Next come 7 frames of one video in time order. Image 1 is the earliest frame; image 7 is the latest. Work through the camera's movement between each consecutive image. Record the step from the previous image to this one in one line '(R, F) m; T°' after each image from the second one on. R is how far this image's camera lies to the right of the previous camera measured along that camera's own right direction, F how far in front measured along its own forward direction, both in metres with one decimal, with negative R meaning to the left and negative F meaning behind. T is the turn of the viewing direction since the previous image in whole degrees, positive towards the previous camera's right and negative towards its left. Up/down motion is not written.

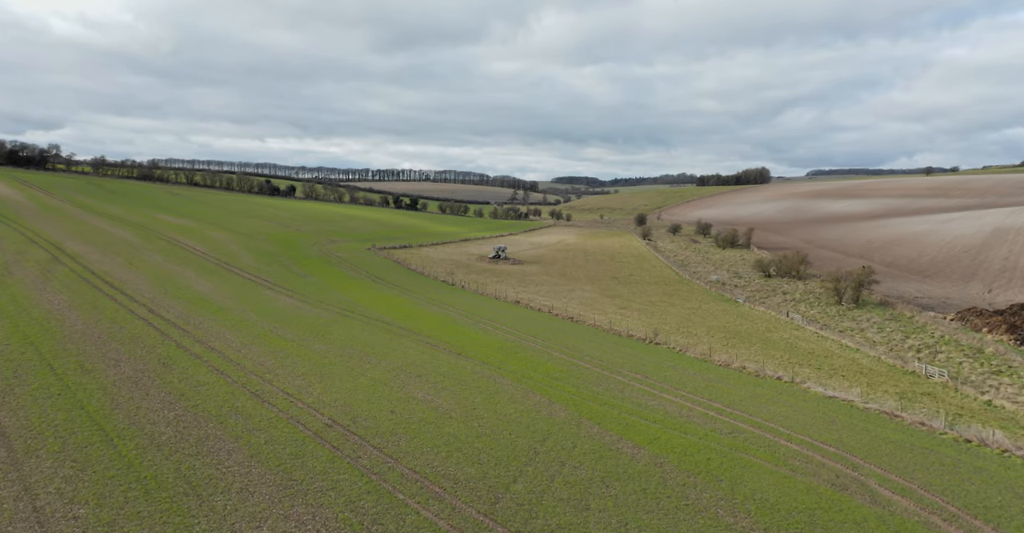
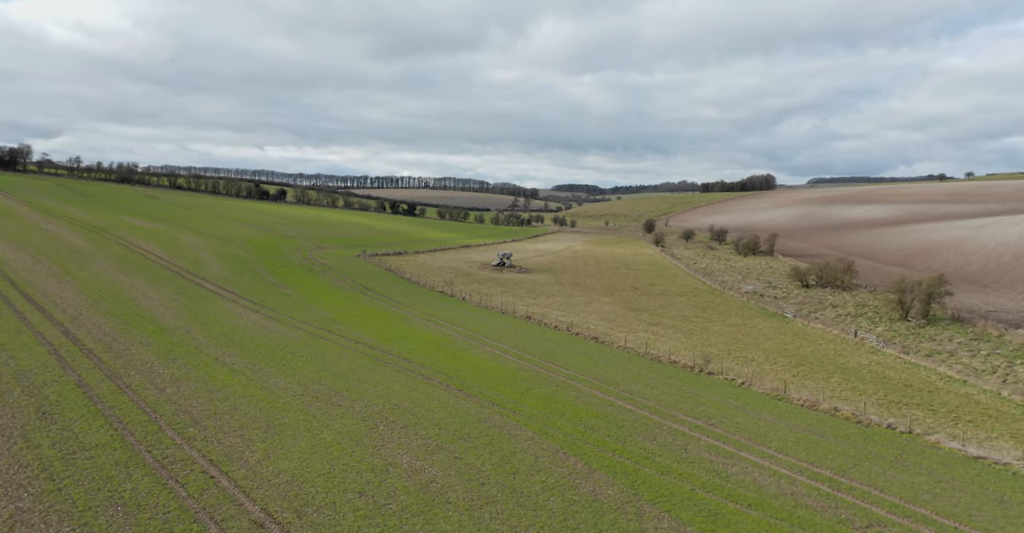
(-0.9, +10.8) m; 0°
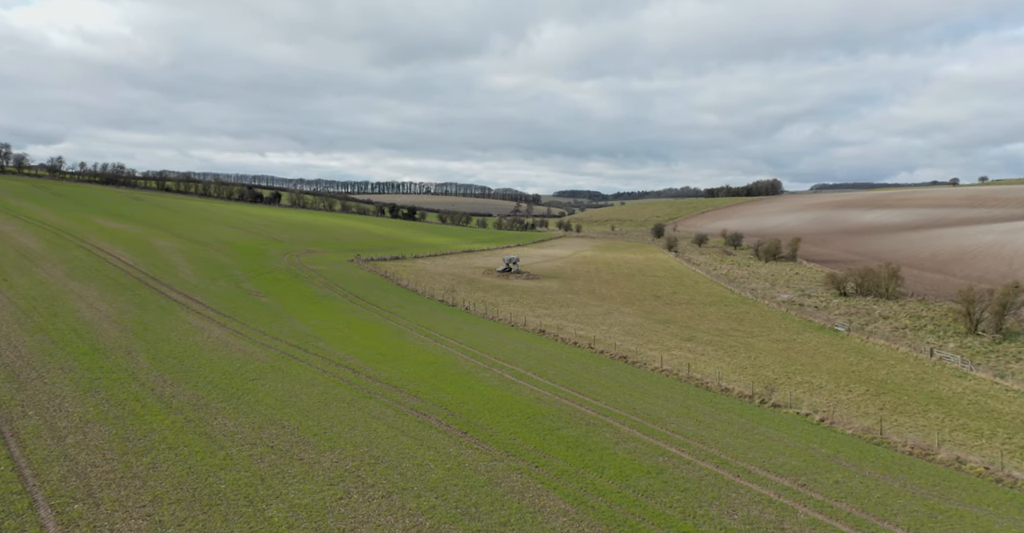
(-0.7, +8.1) m; 0°
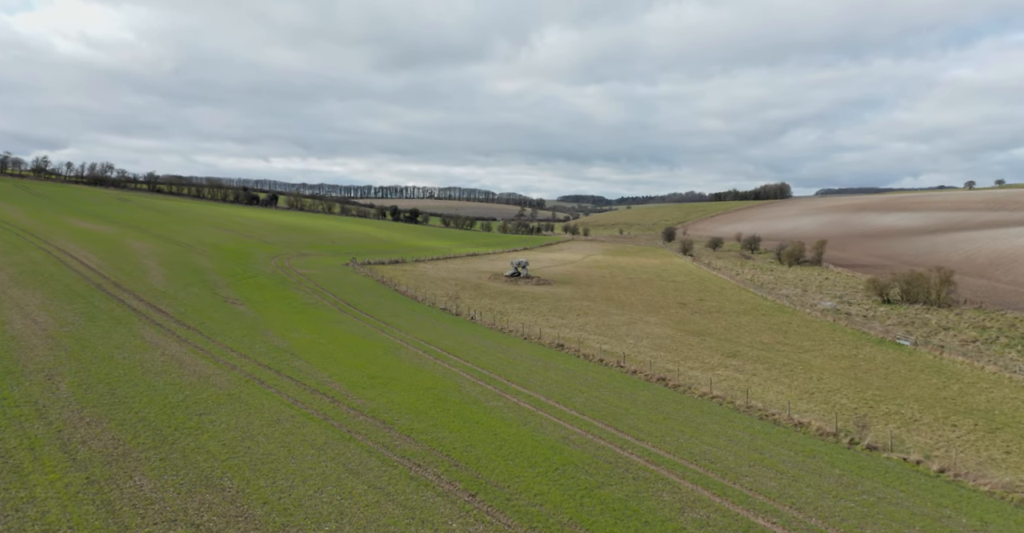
(-0.7, +7.2) m; 0°
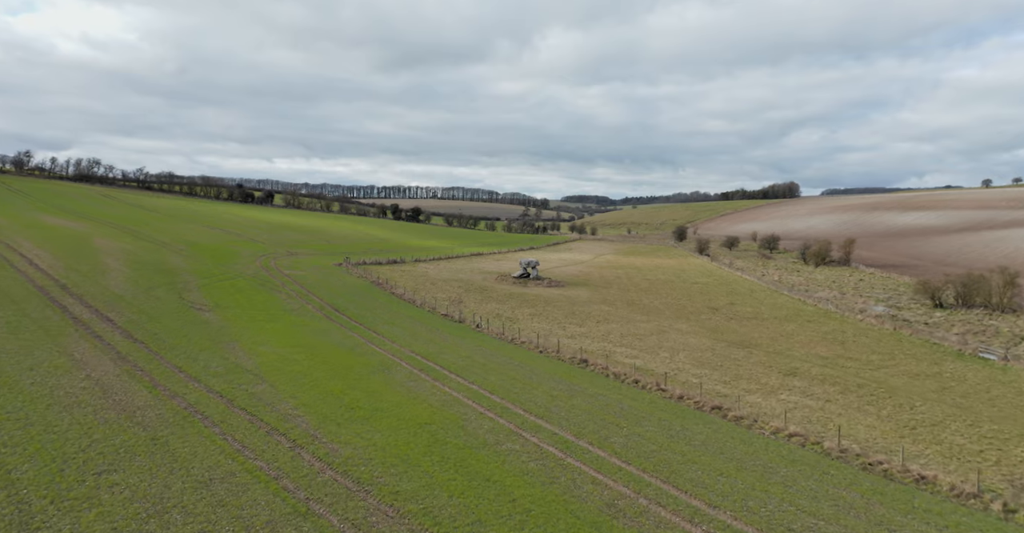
(-0.6, +7.3) m; 0°
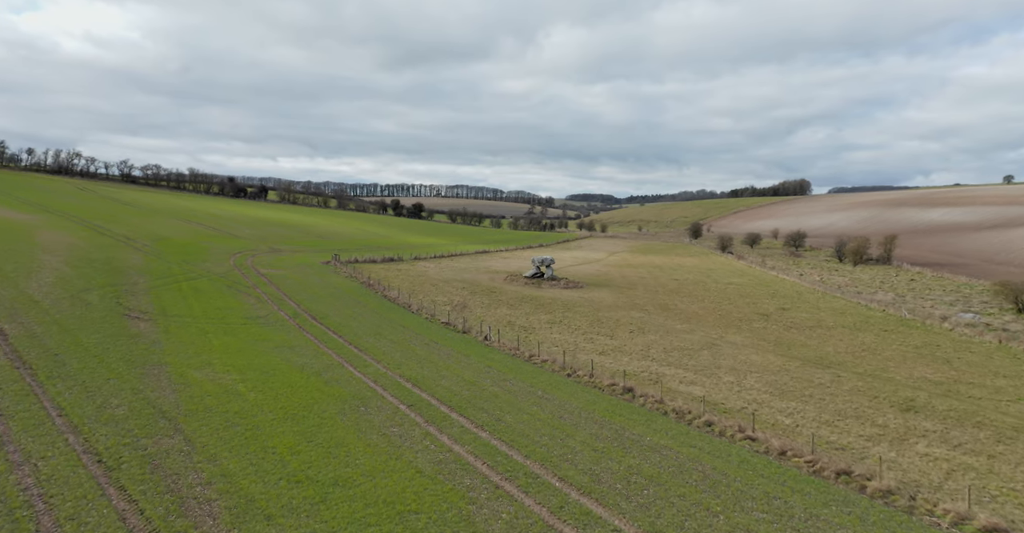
(-0.7, +9.2) m; 0°
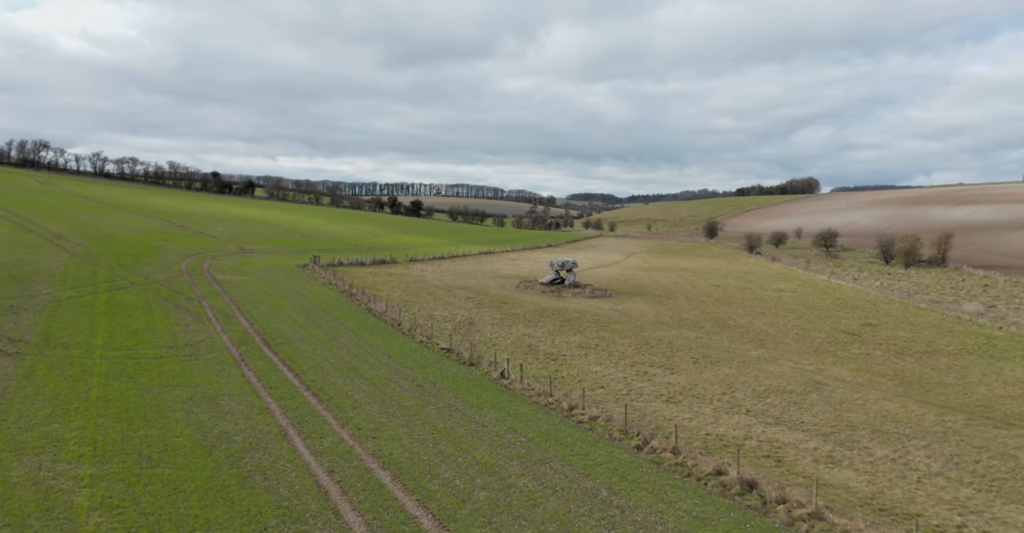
(-1.1, +10.9) m; 0°
